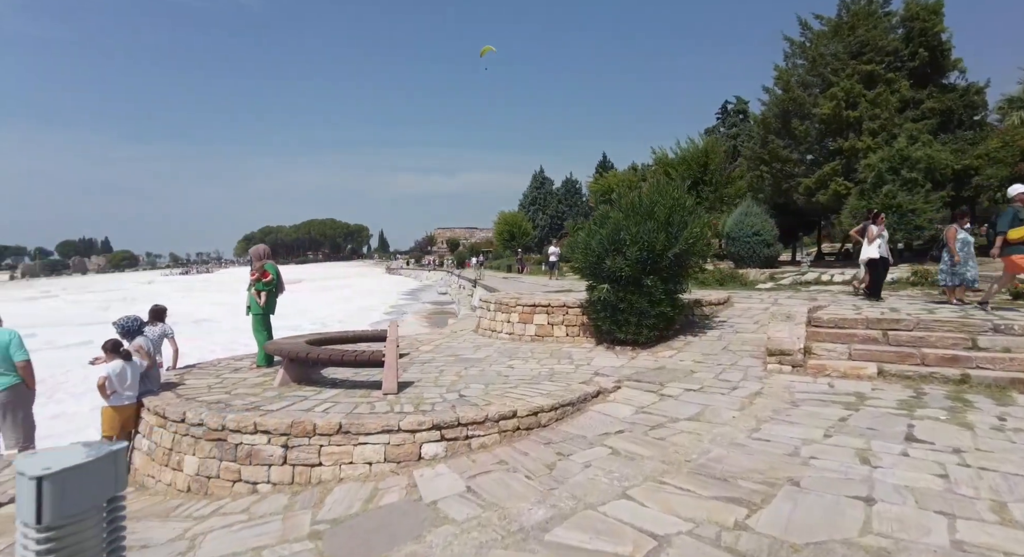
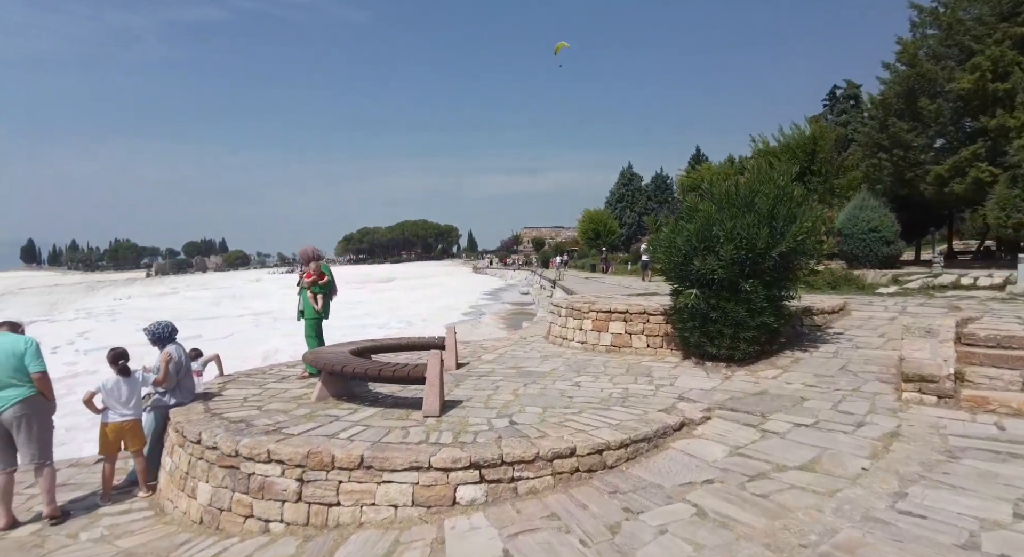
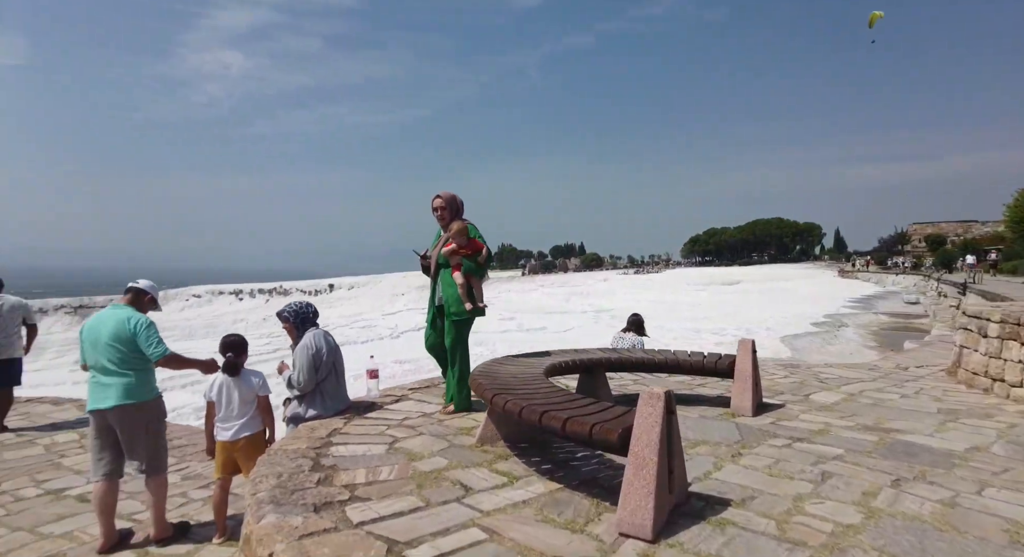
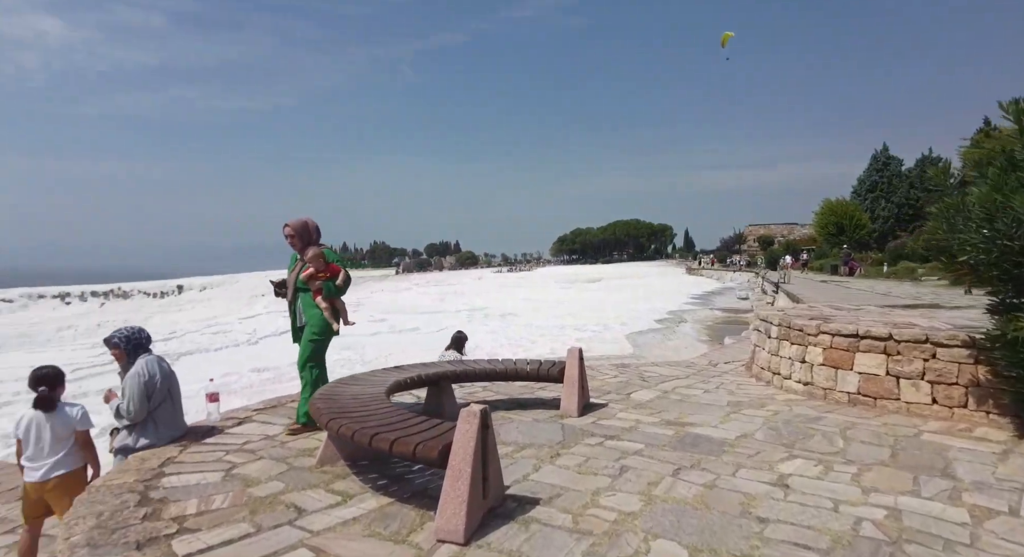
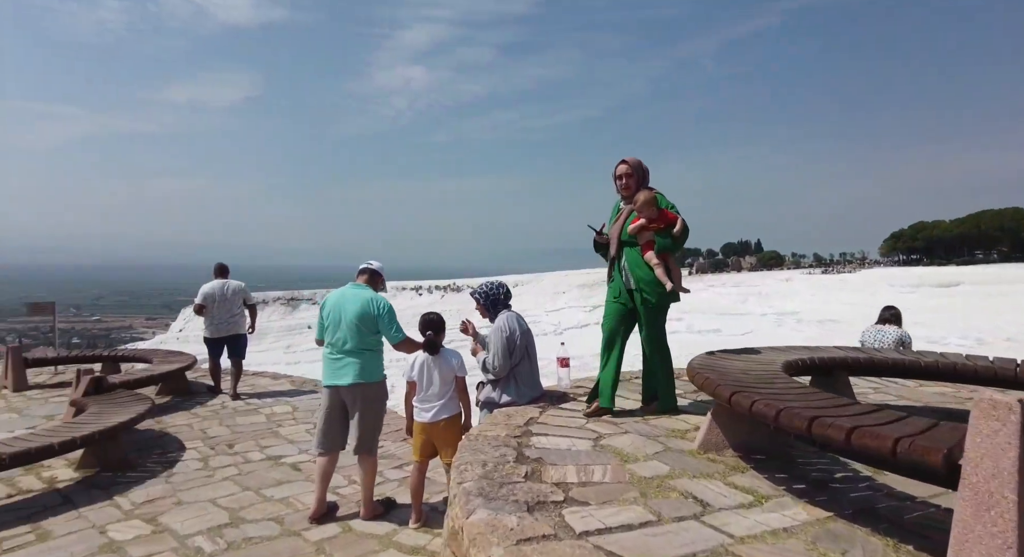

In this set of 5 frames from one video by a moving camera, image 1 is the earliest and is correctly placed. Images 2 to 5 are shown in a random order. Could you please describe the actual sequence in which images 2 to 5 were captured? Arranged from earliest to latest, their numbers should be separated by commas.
2, 4, 3, 5
